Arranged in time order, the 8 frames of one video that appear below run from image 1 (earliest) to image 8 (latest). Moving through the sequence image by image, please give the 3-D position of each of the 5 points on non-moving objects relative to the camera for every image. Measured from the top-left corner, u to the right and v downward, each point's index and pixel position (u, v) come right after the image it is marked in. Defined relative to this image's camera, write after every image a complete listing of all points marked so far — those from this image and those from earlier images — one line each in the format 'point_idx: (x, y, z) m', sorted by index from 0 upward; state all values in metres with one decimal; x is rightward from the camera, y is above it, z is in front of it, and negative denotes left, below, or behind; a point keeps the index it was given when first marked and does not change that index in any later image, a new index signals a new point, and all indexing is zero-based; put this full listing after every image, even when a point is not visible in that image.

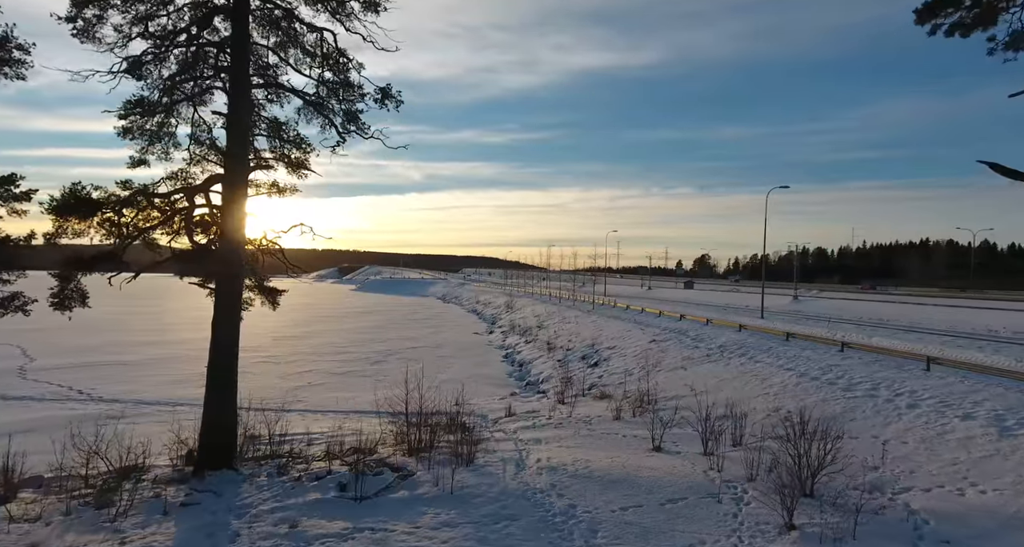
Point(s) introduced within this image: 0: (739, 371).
0: (+5.9, -2.5, +15.3) m
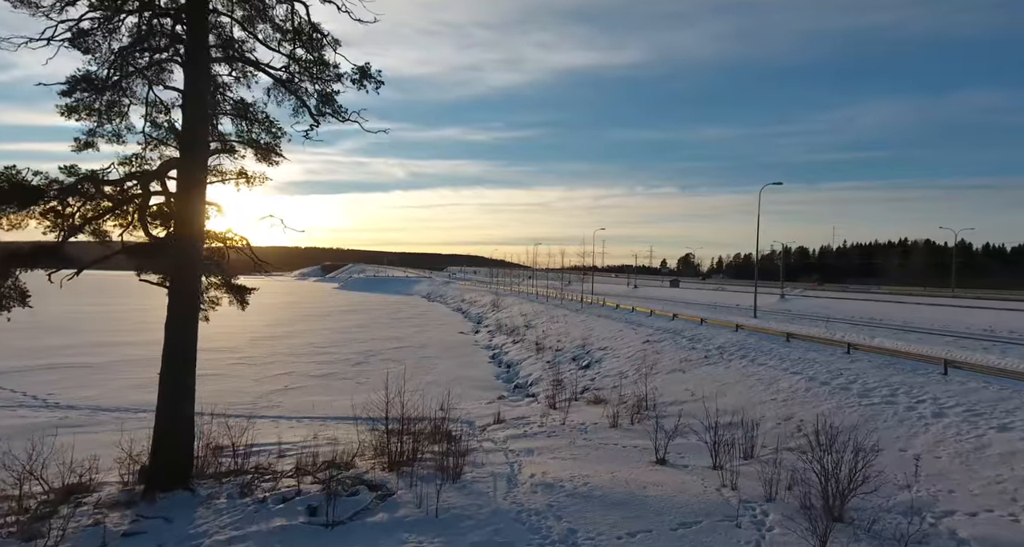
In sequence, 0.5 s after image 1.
0: (+5.7, -2.5, +14.4) m
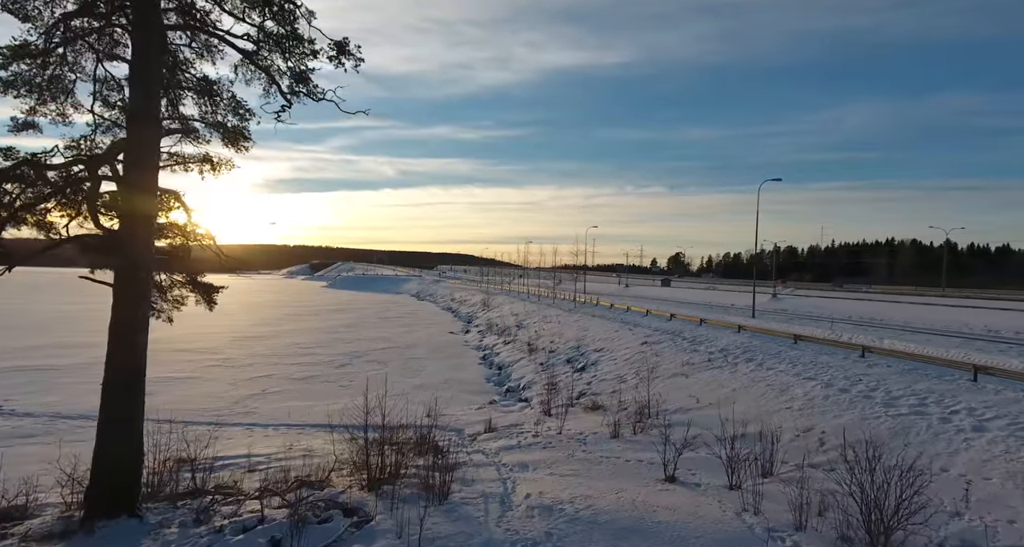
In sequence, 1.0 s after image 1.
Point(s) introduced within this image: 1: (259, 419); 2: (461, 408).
0: (+5.5, -2.4, +13.5) m
1: (-7.9, -4.7, +18.3) m
2: (-1.7, -4.4, +19.1) m
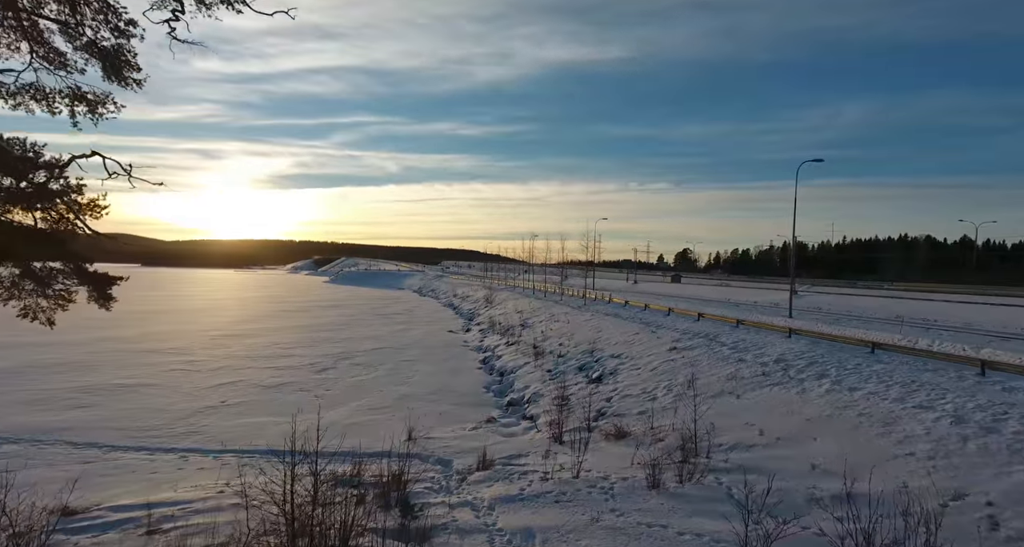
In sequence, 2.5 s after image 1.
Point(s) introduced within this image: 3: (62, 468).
0: (+5.5, -2.2, +10.0) m
1: (-7.9, -4.5, +15.0) m
2: (-1.6, -4.2, +15.7) m
3: (-10.5, -4.6, +13.7) m
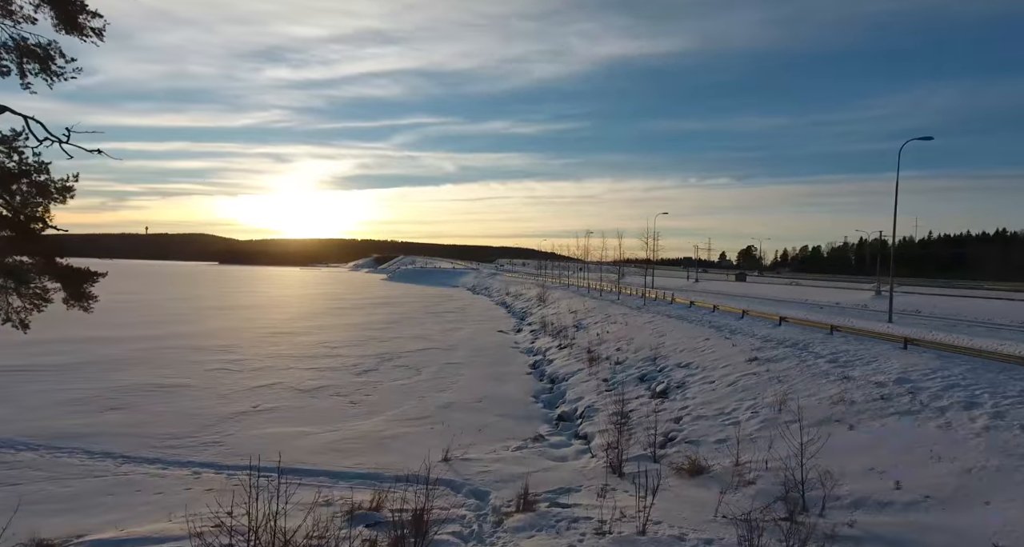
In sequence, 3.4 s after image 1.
0: (+6.1, -2.2, +7.4) m
1: (-6.8, -4.4, +13.5) m
2: (-0.5, -4.1, +13.7) m
3: (-9.5, -4.5, +12.6) m
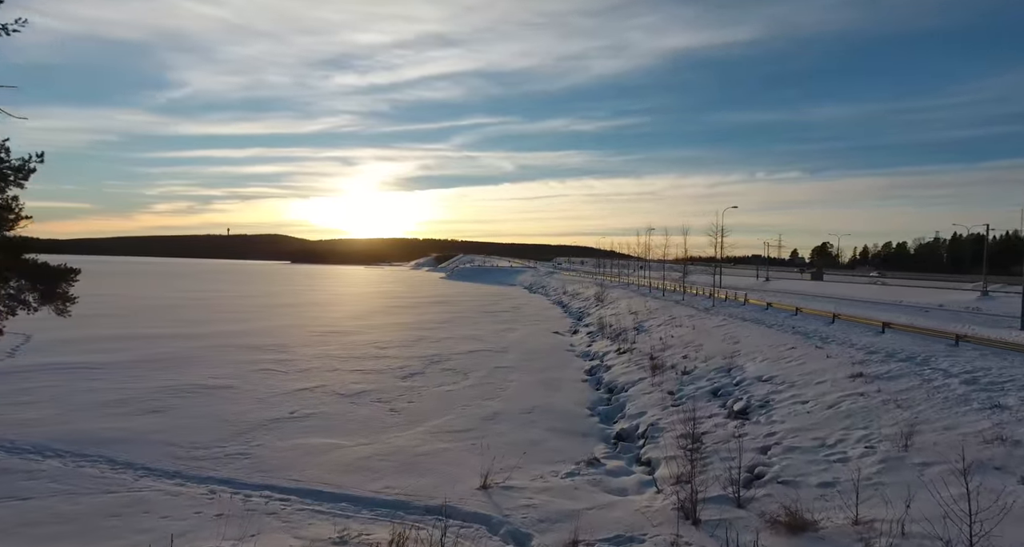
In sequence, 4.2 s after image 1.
0: (+6.4, -2.1, +4.9) m
1: (-5.8, -4.3, +12.3) m
2: (+0.5, -4.0, +11.9) m
3: (-8.5, -4.4, +11.6) m
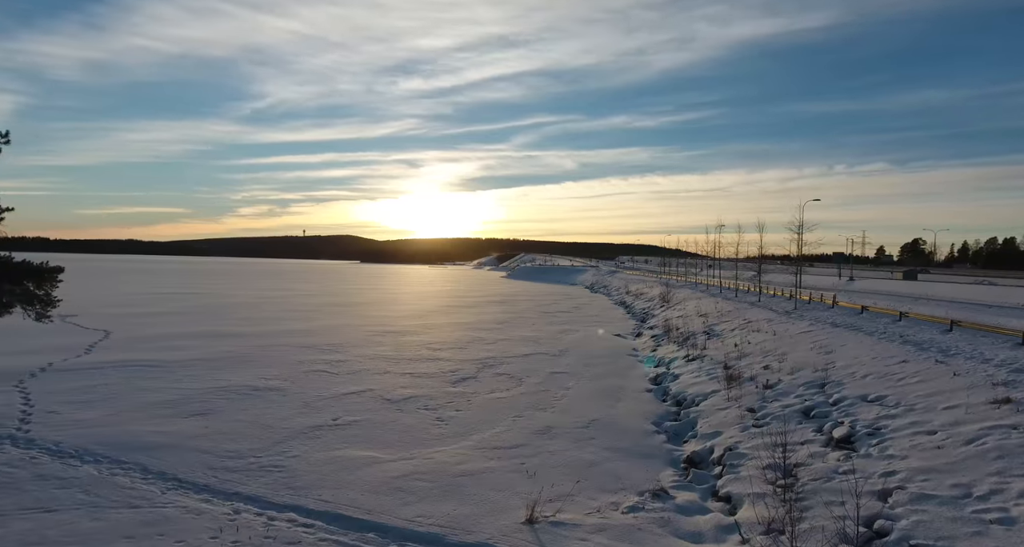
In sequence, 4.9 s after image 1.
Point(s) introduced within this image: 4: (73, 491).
0: (+6.6, -2.1, +2.6) m
1: (-4.8, -4.3, +11.3) m
2: (+1.5, -4.0, +10.2) m
3: (-7.6, -4.4, +10.9) m
4: (-9.0, -4.4, +12.0) m
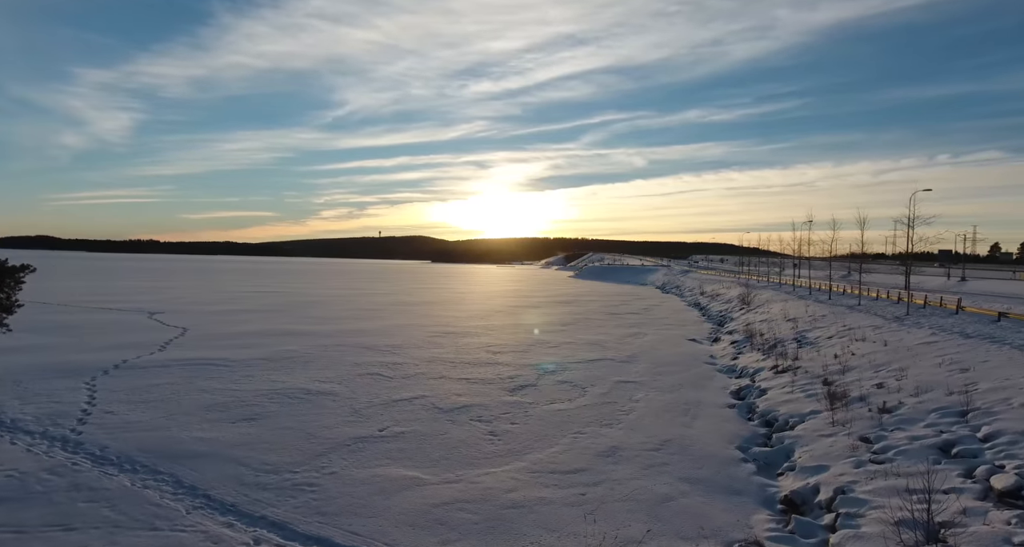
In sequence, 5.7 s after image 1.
0: (+6.5, -2.1, +0.1) m
1: (-3.8, -4.3, +10.0) m
2: (+2.3, -4.0, +8.2) m
3: (-6.6, -4.4, +10.0) m
4: (-7.9, -4.4, +11.3) m
